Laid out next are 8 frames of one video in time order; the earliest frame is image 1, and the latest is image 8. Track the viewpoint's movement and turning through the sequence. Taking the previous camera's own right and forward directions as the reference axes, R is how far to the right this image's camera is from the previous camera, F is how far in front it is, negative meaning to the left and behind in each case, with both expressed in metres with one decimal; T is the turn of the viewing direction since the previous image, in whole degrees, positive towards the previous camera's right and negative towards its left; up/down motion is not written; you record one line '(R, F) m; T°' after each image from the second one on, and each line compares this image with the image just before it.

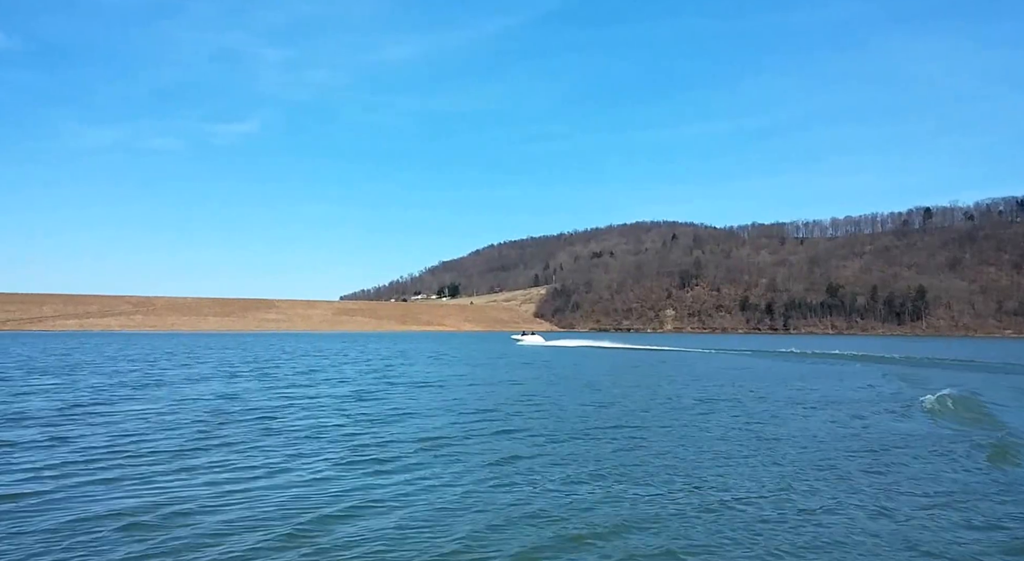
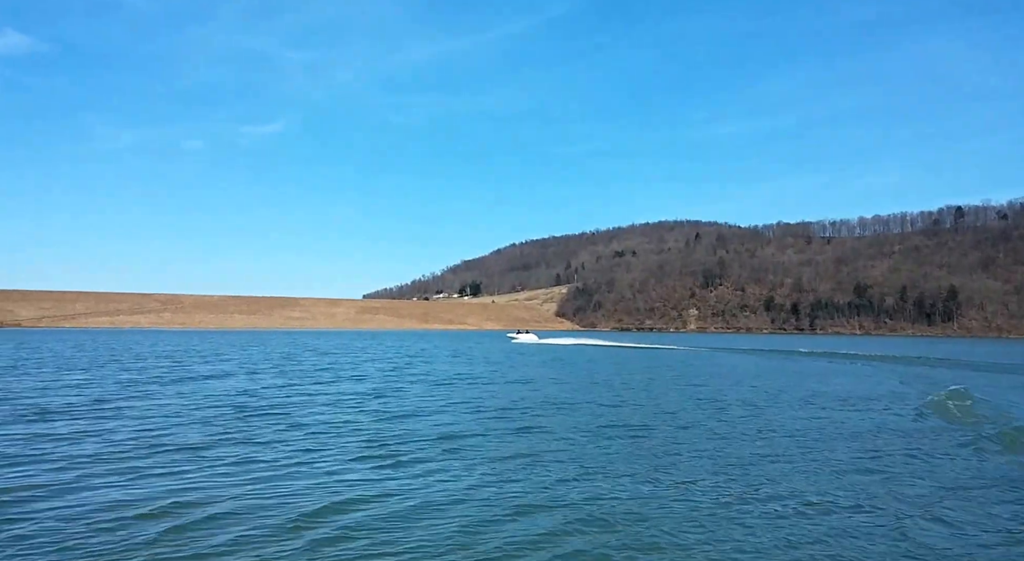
(-0.6, 0.0) m; -1°
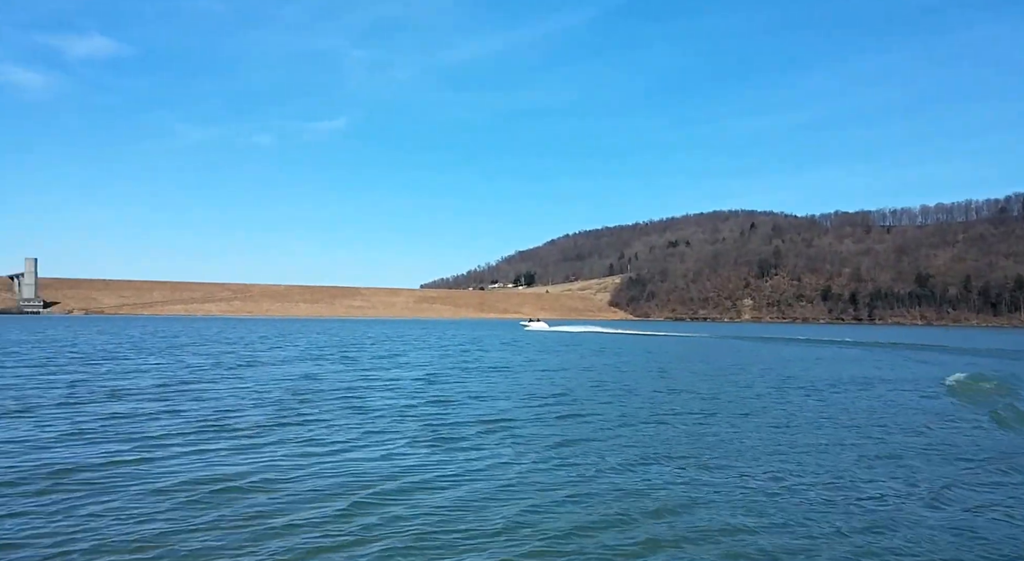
(-0.8, -0.7) m; -3°
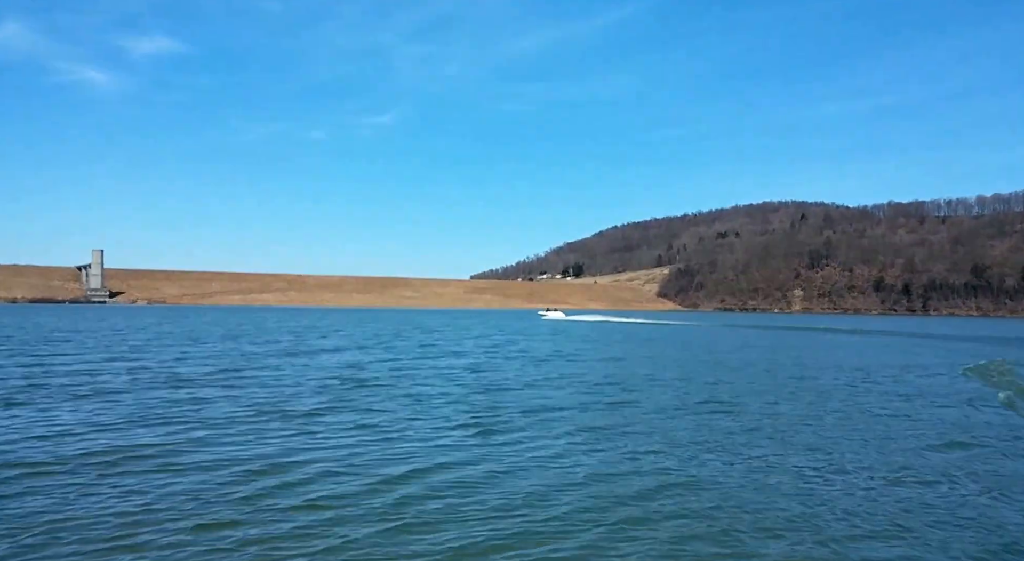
(0.0, -0.5) m; -3°
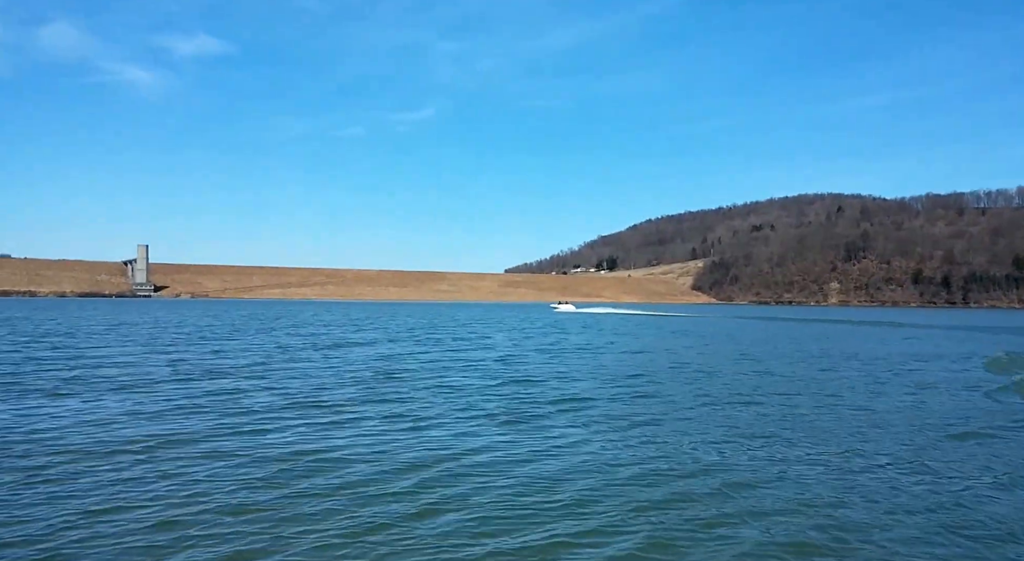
(-0.6, -0.5) m; -2°
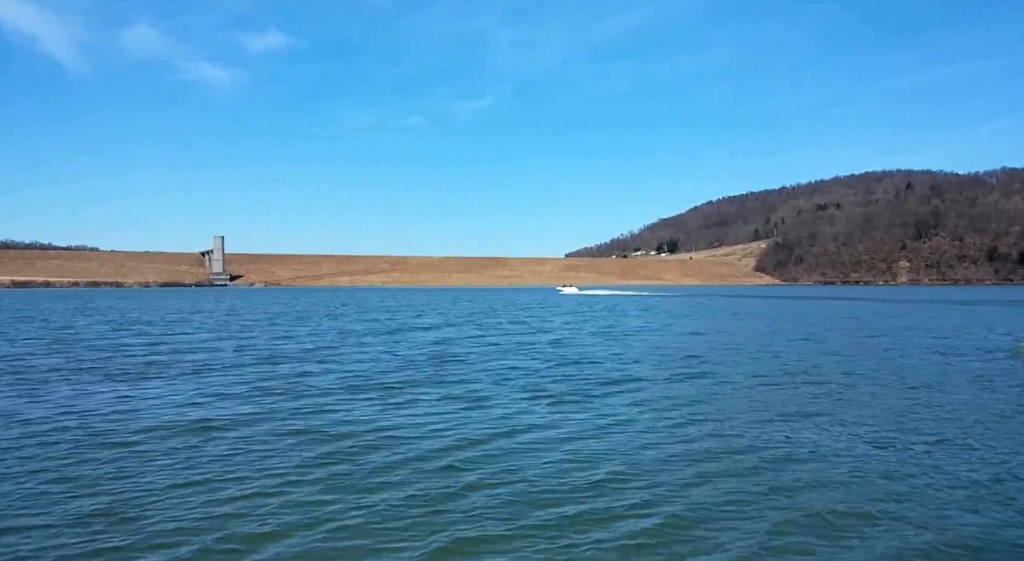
(+0.5, -0.3) m; -5°
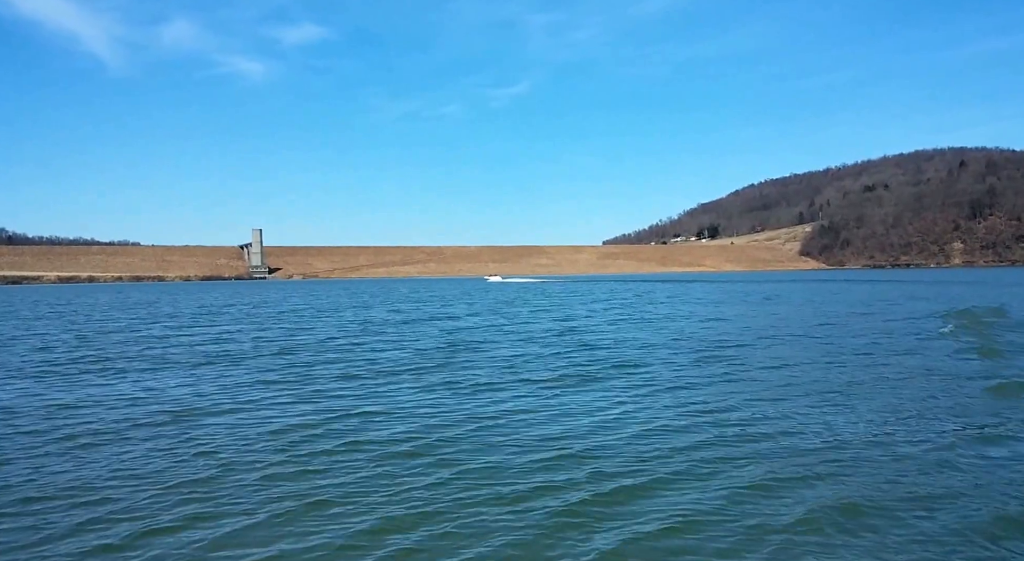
(-0.2, +0.7) m; -2°
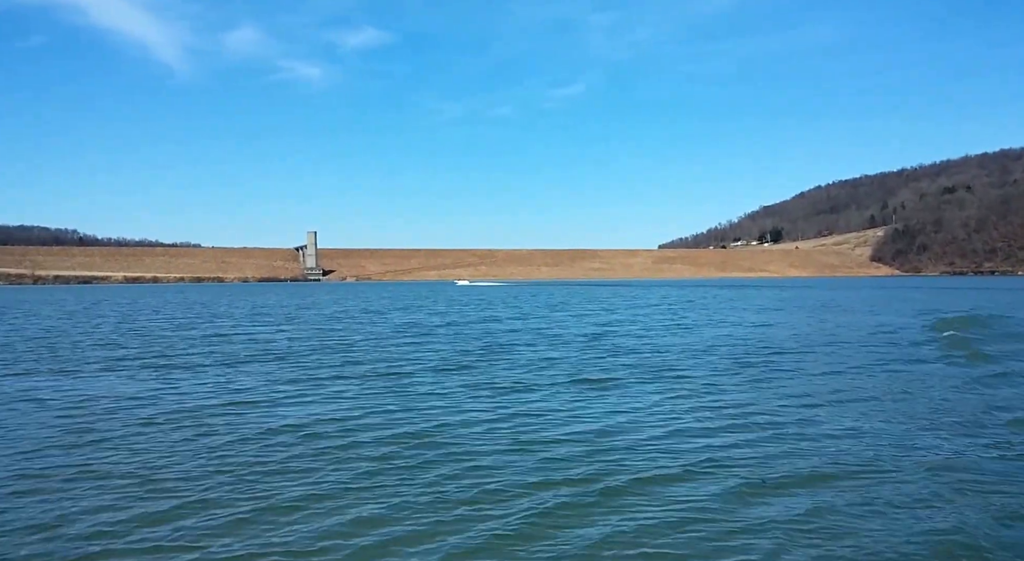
(+0.1, +2.0) m; -4°
